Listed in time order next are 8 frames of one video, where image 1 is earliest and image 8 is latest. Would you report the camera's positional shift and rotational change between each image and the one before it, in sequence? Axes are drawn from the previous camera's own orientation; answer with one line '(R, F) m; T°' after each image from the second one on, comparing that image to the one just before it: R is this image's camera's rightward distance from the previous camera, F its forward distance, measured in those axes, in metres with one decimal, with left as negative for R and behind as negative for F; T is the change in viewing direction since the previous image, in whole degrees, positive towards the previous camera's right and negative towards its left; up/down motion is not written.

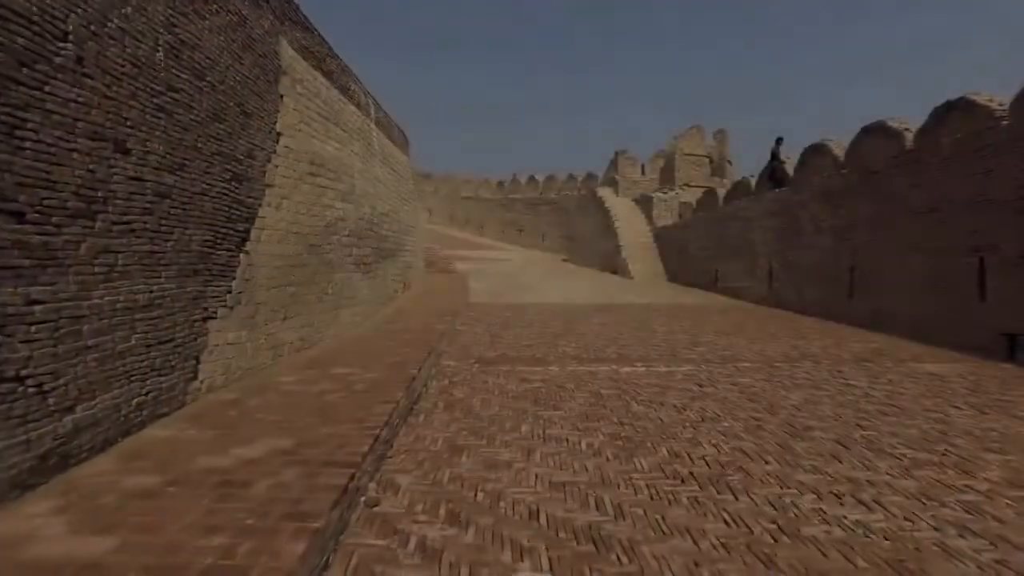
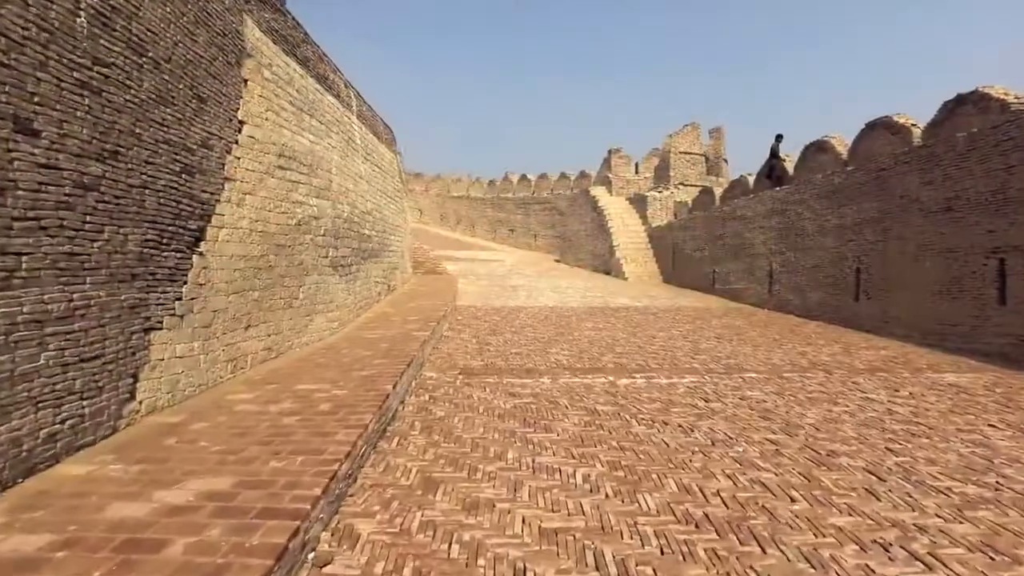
(0.0, +0.6) m; +1°
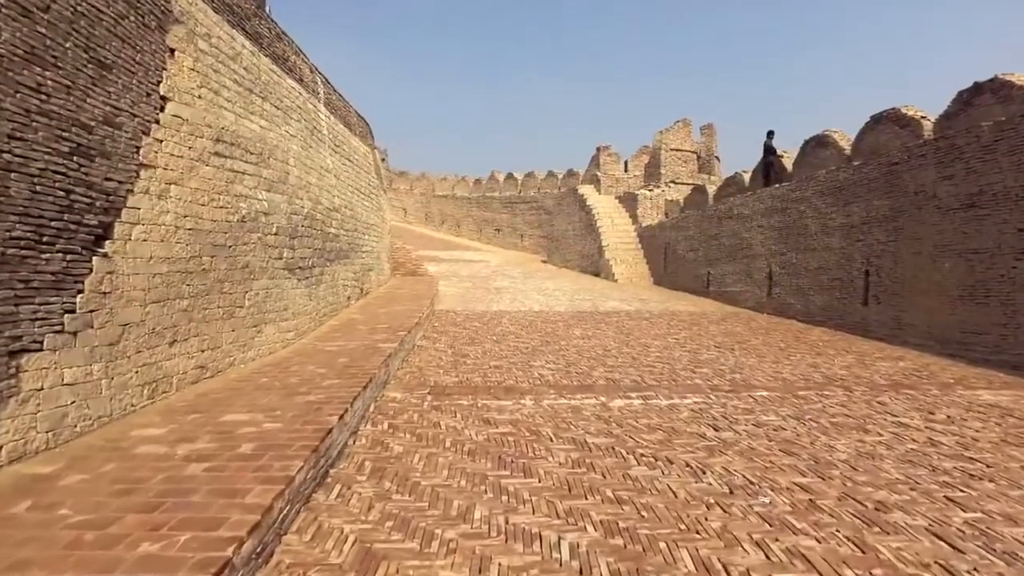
(+0.1, +1.0) m; +1°
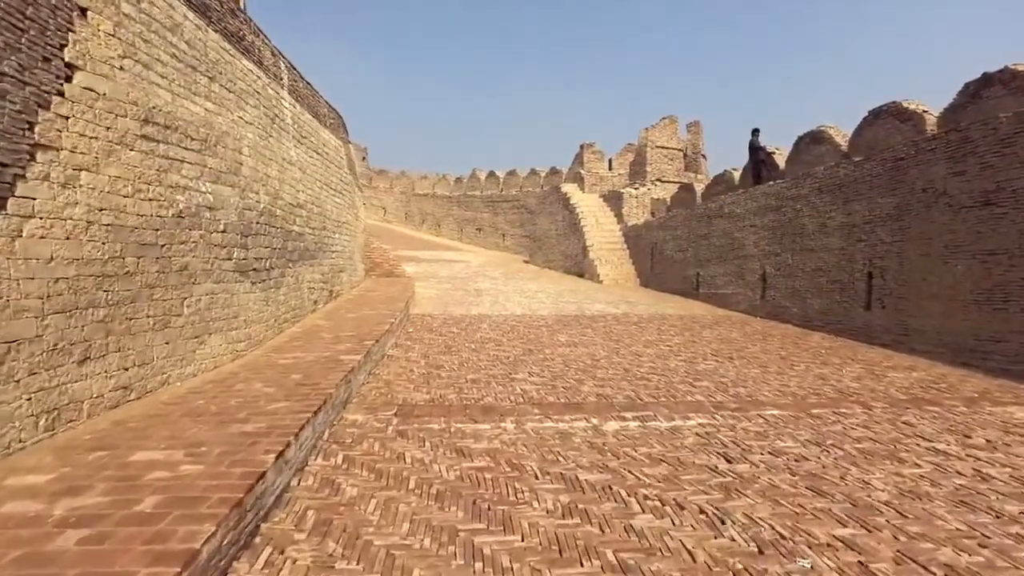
(0.0, +0.8) m; +1°
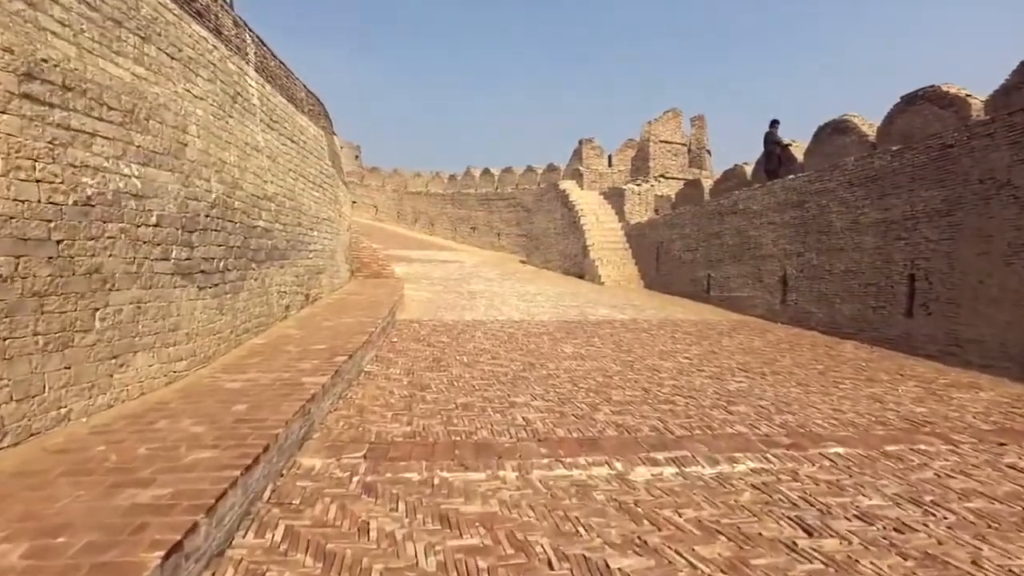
(0.0, +1.2) m; 0°
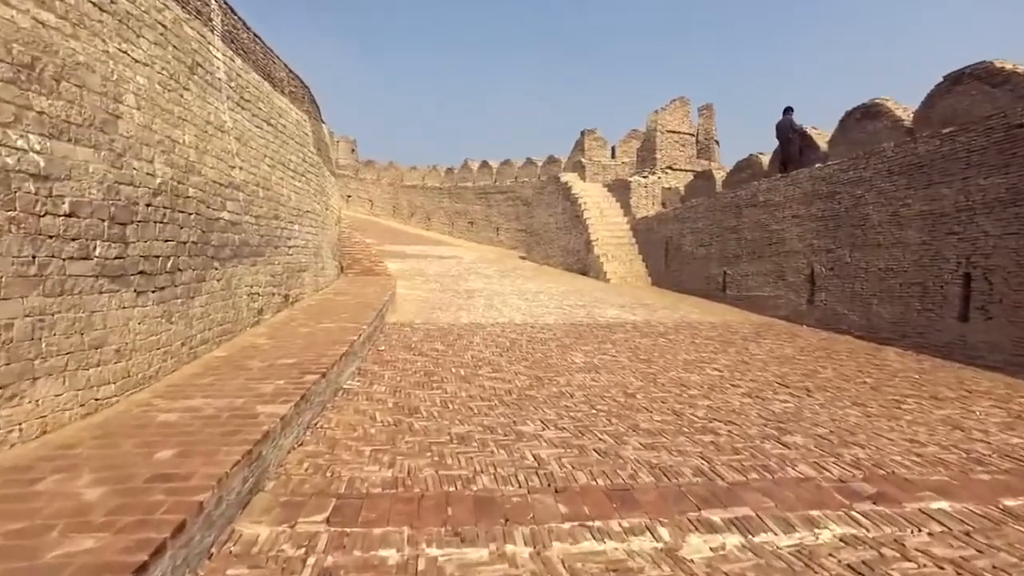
(-0.1, +1.1) m; 0°
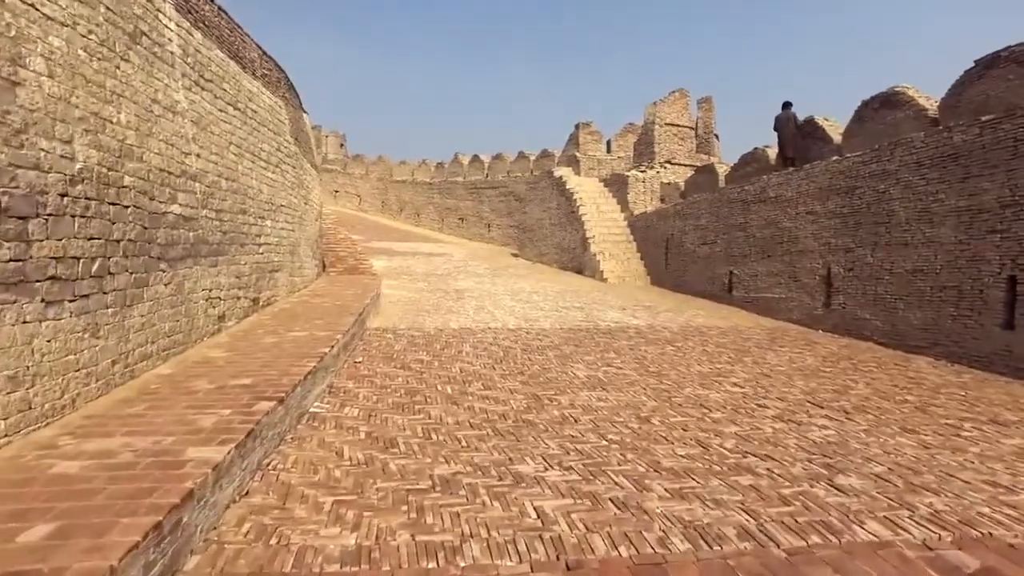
(0.0, +0.9) m; +1°
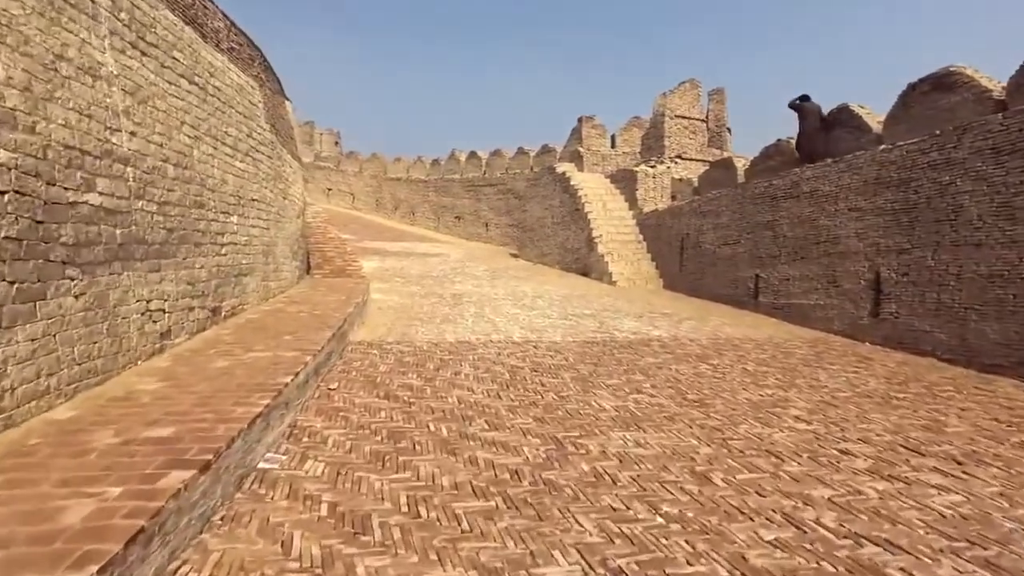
(-0.1, +1.4) m; 0°
